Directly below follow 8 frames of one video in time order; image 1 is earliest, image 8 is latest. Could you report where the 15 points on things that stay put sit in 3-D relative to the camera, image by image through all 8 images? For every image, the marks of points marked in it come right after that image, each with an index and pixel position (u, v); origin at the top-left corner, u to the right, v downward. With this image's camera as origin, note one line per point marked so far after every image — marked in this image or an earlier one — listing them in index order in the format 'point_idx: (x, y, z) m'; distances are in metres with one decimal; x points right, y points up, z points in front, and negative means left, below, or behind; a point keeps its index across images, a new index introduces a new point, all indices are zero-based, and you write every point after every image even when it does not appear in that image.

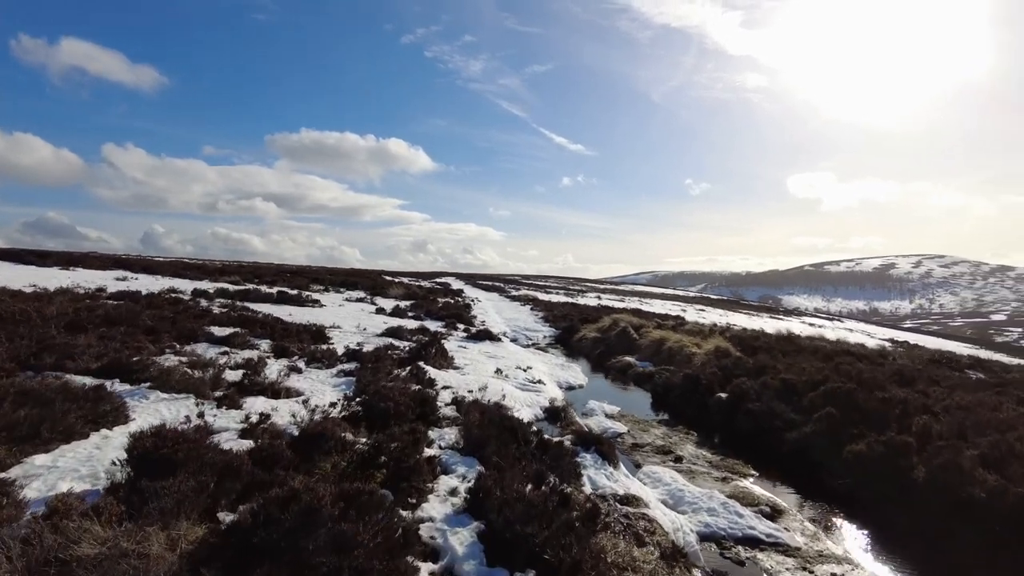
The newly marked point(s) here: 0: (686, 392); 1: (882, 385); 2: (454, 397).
0: (+5.2, -3.1, +19.8) m
1: (+9.6, -2.5, +17.0) m
2: (-1.3, -2.5, +14.6) m
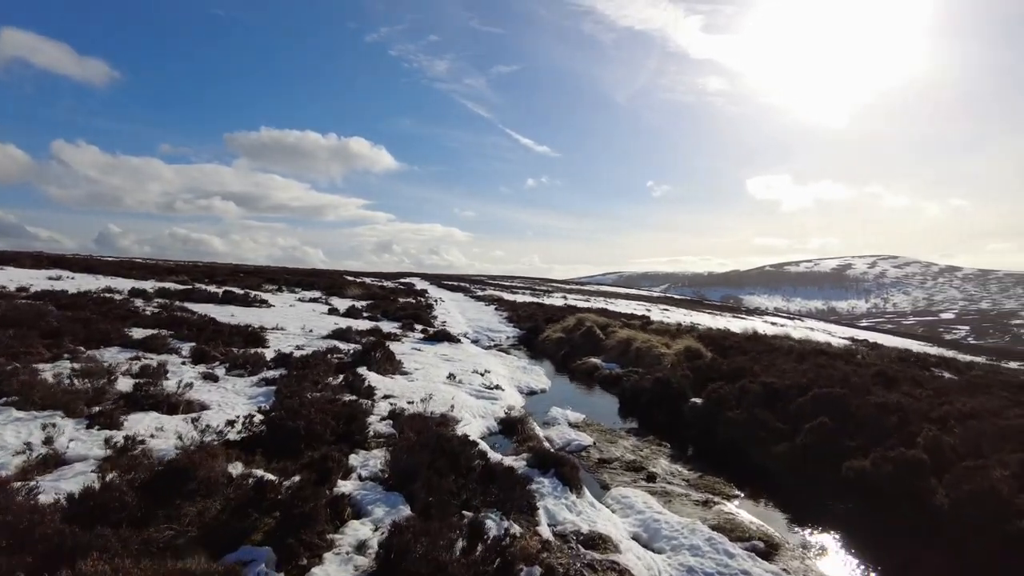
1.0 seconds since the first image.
0: (+3.9, -3.0, +18.0) m
1: (+8.4, -2.4, +15.5) m
2: (-2.3, -2.3, +12.5) m
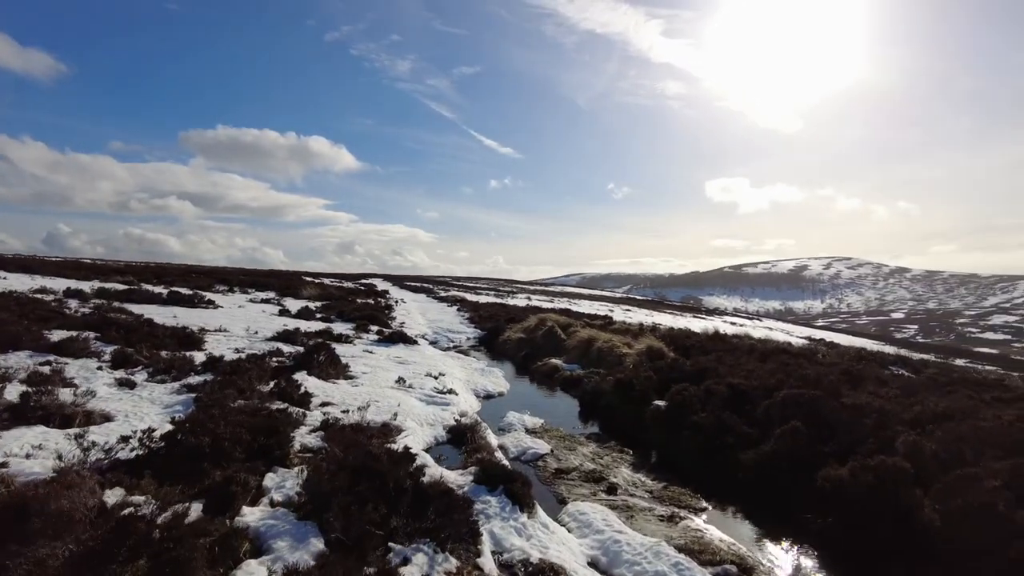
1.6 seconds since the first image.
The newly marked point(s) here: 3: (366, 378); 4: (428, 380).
0: (+2.7, -2.9, +17.1) m
1: (+7.4, -2.3, +14.8) m
2: (-3.2, -2.2, +11.2) m
3: (-3.9, -2.4, +17.6) m
4: (-2.5, -2.7, +19.1) m
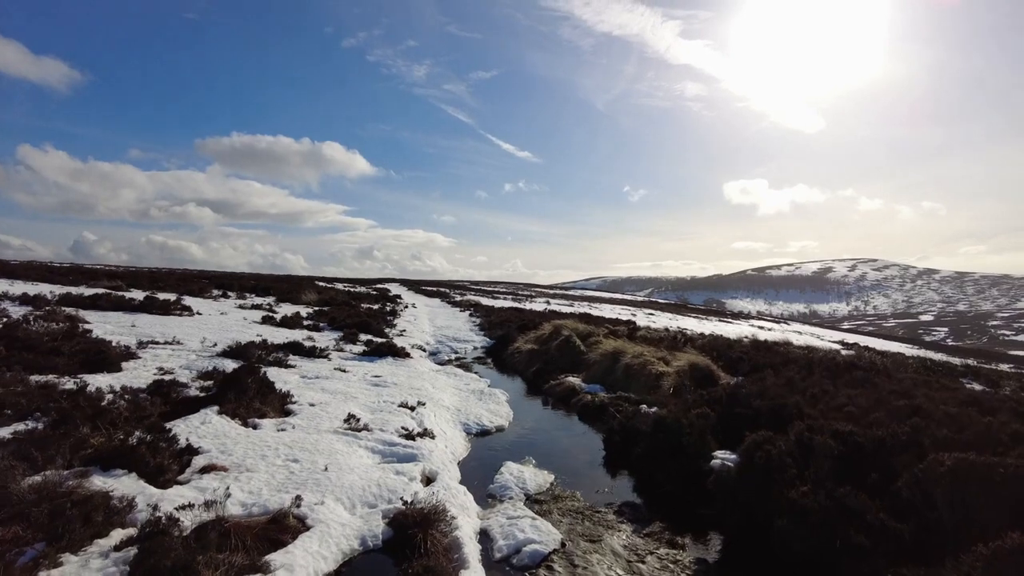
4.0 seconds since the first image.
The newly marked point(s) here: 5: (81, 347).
0: (+2.7, -2.9, +11.9) m
1: (+7.2, -2.2, +9.5) m
2: (-3.4, -2.2, +6.3) m
3: (-4.0, -2.4, +12.6) m
4: (-2.5, -2.7, +14.1) m
5: (-12.0, -1.6, +18.3) m
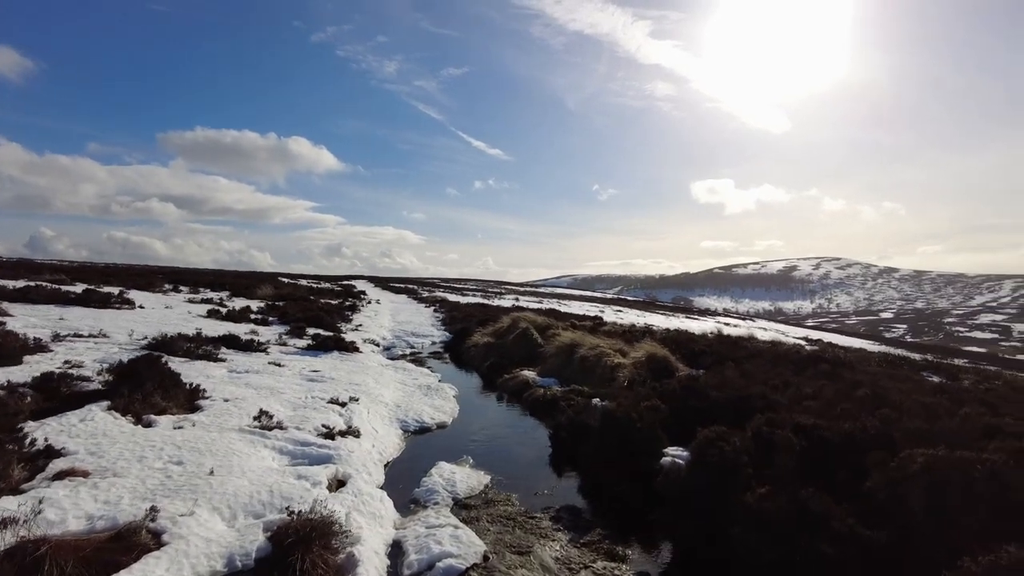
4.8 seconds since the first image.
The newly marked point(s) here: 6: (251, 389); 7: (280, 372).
0: (+1.6, -2.6, +10.8) m
1: (+6.2, -1.9, +8.6) m
2: (-4.3, -1.9, +4.9) m
3: (-5.1, -2.1, +11.2) m
4: (-3.7, -2.4, +12.8) m
5: (-13.4, -1.2, +16.6) m
6: (-5.9, -2.2, +14.7) m
7: (-6.4, -2.3, +18.0) m
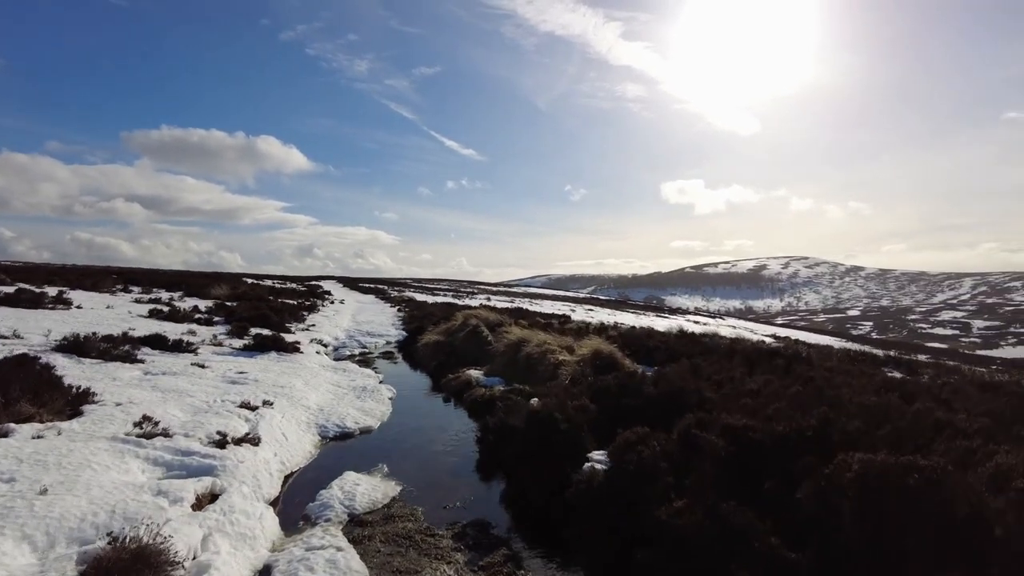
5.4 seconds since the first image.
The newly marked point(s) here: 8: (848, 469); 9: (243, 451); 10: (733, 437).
0: (+0.3, -2.4, +9.8) m
1: (+5.0, -1.7, +7.8) m
2: (-5.3, -1.8, +3.6) m
3: (-6.4, -2.0, +9.9) m
4: (-5.1, -2.3, +11.6) m
5: (-14.9, -1.1, +15.0) m
6: (-7.3, -2.1, +13.4) m
7: (-7.9, -2.2, +16.6) m
8: (+3.1, -1.7, +6.2) m
9: (-4.1, -2.4, +10.0) m
10: (+2.6, -1.7, +7.5) m
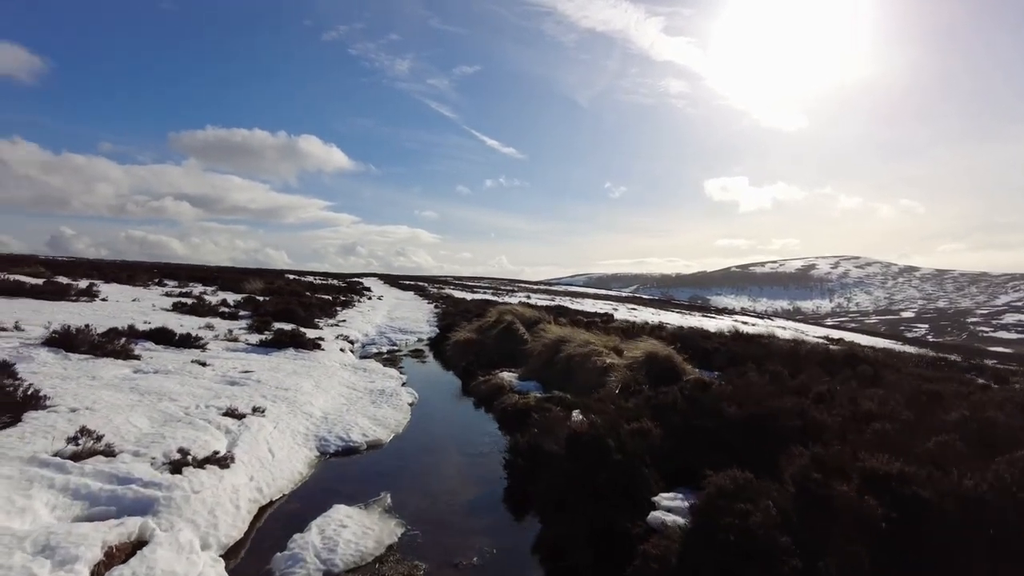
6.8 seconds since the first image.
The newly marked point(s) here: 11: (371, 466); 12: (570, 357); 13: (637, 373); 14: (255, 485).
0: (+0.7, -2.2, +7.4) m
1: (+5.3, -1.6, +5.1) m
2: (-5.3, -1.5, +1.6) m
3: (-6.0, -1.7, +7.9) m
4: (-4.6, -2.0, +9.5) m
5: (-14.2, -0.8, +13.5) m
6: (-6.6, -1.8, +11.4) m
7: (-7.1, -1.9, +14.7) m
8: (+3.3, -1.5, +3.6) m
9: (-3.6, -2.2, +7.9) m
10: (+2.8, -1.6, +5.0) m
11: (-2.2, -2.8, +10.3) m
12: (+1.4, -1.7, +15.7) m
13: (+2.4, -1.7, +12.8) m
14: (-3.3, -2.5, +8.4) m
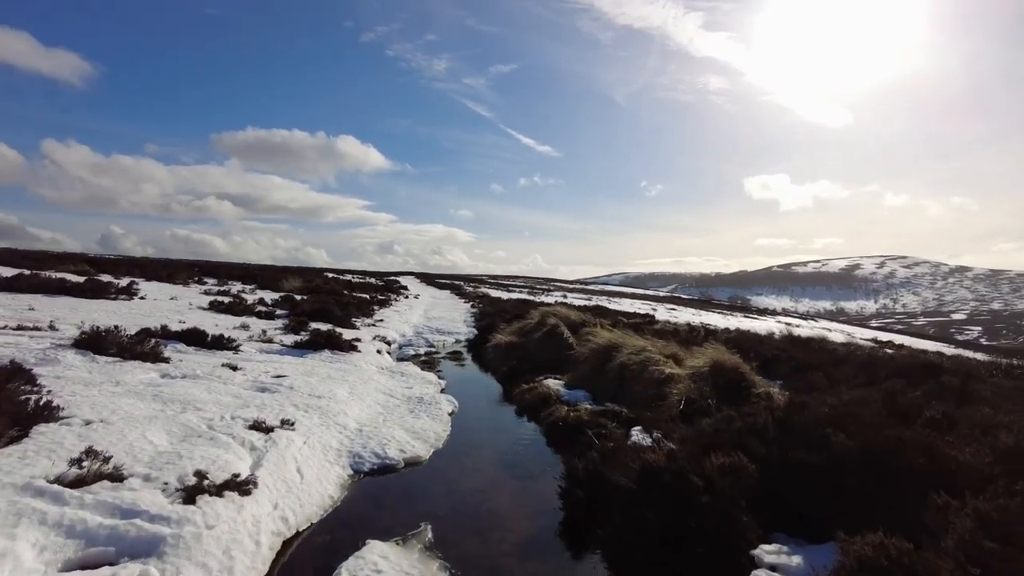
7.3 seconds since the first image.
0: (+1.3, -2.3, +6.2) m
1: (+5.7, -1.6, +3.6) m
2: (-5.0, -1.6, +0.7) m
3: (-5.3, -1.8, +7.1) m
4: (-3.8, -2.0, +8.6) m
5: (-13.2, -0.8, +13.1) m
6: (-5.8, -1.9, +10.6) m
7: (-6.1, -1.9, +13.9) m
8: (+3.7, -1.6, +2.2) m
9: (-3.0, -2.2, +6.9) m
10: (+3.3, -1.6, +3.7) m
11: (-1.5, -2.8, +9.3) m
12: (+2.5, -1.7, +14.5) m
13: (+3.3, -1.7, +11.5) m
14: (-2.6, -2.5, +7.4) m
